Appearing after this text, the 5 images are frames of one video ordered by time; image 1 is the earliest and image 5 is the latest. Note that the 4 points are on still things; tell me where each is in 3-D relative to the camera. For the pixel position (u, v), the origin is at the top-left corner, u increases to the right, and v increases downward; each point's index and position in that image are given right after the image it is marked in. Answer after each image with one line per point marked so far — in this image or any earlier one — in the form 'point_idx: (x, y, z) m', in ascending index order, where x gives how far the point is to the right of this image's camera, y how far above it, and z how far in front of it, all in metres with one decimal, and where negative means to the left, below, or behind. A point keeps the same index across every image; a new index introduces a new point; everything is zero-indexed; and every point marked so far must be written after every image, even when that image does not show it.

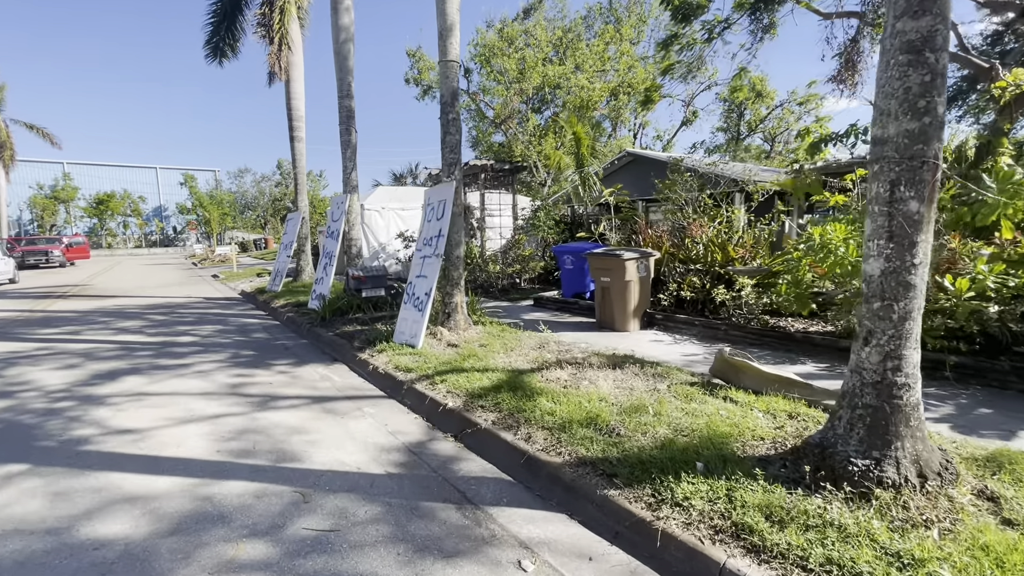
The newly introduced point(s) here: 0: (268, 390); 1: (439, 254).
0: (-2.7, -1.1, +5.3) m
1: (-0.9, +0.4, +6.1) m
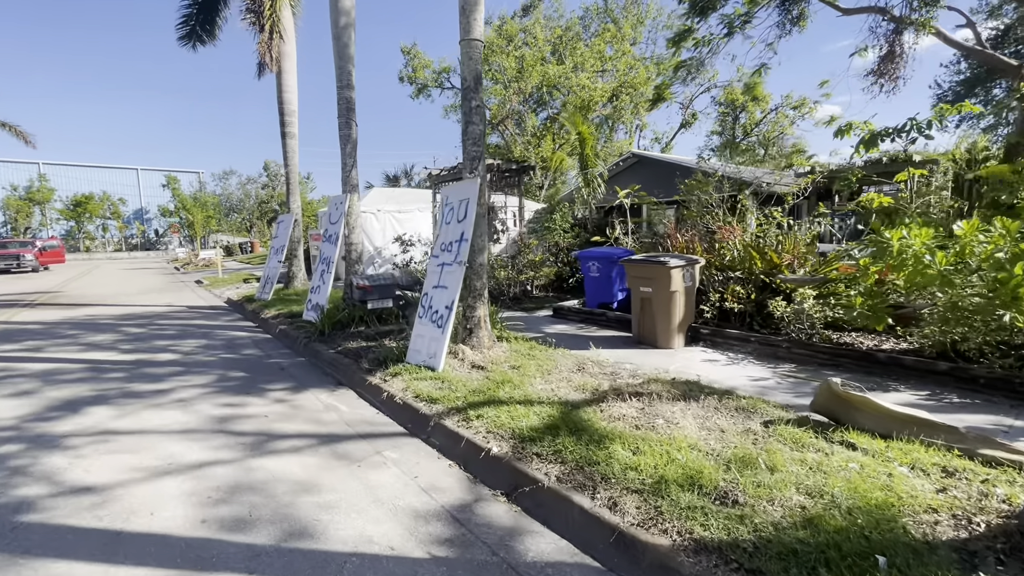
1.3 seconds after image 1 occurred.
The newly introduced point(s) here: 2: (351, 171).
0: (-2.3, -1.3, +4.4) m
1: (-0.5, +0.3, +5.3) m
2: (-2.9, +2.1, +8.7) m
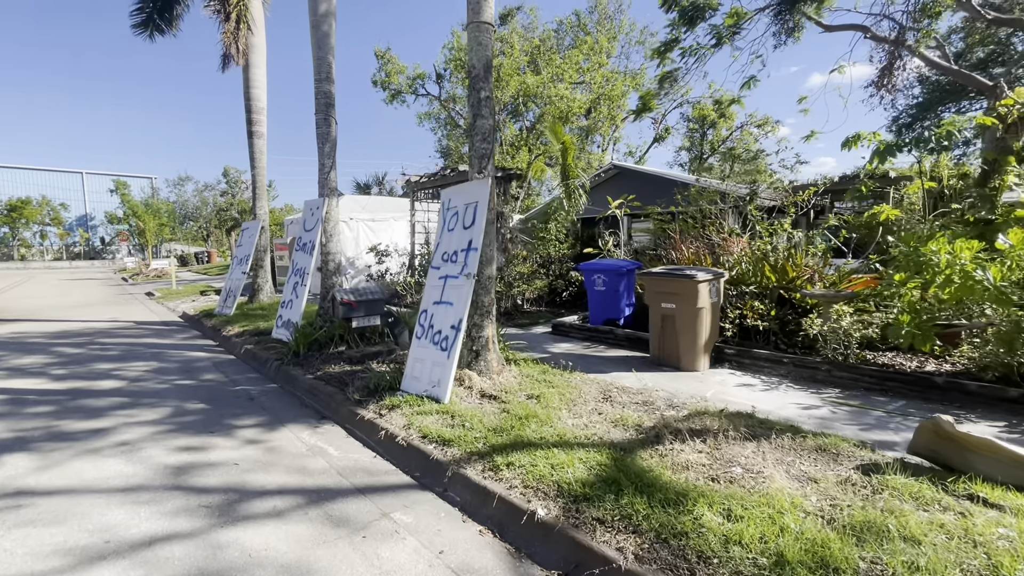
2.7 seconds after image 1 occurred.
0: (-2.1, -1.4, +3.5) m
1: (-0.4, +0.1, +4.6) m
2: (-3.0, +1.9, +7.8) m
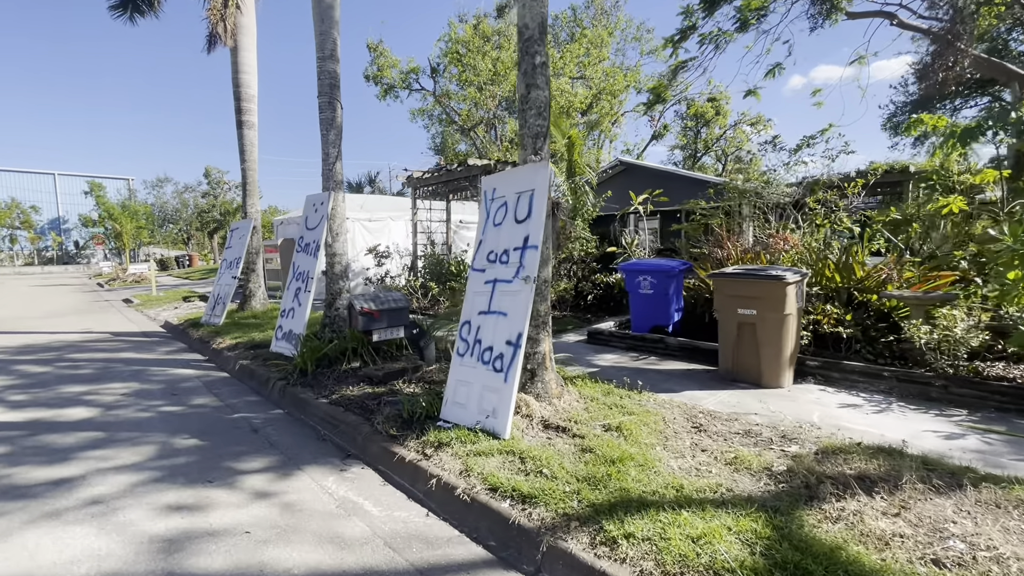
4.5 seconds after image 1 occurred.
0: (-1.5, -1.5, +2.6) m
1: (+0.2, +0.1, +3.7) m
2: (-2.6, +1.8, +6.9) m
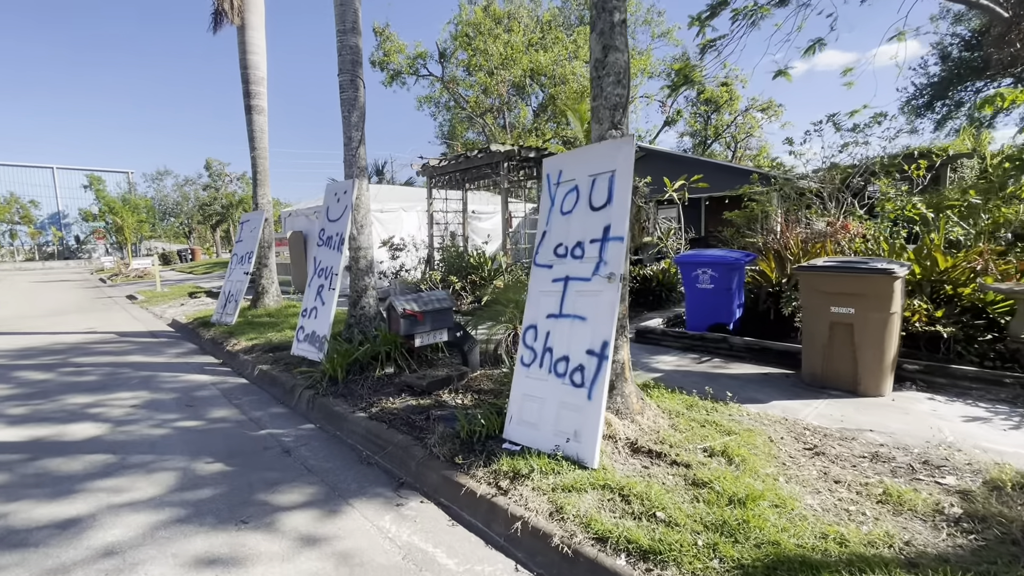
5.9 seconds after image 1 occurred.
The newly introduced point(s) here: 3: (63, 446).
0: (-0.9, -1.5, +2.1) m
1: (+0.7, +0.1, +3.1) m
2: (-2.0, +1.8, +6.3) m
3: (-3.9, -1.4, +4.1) m
